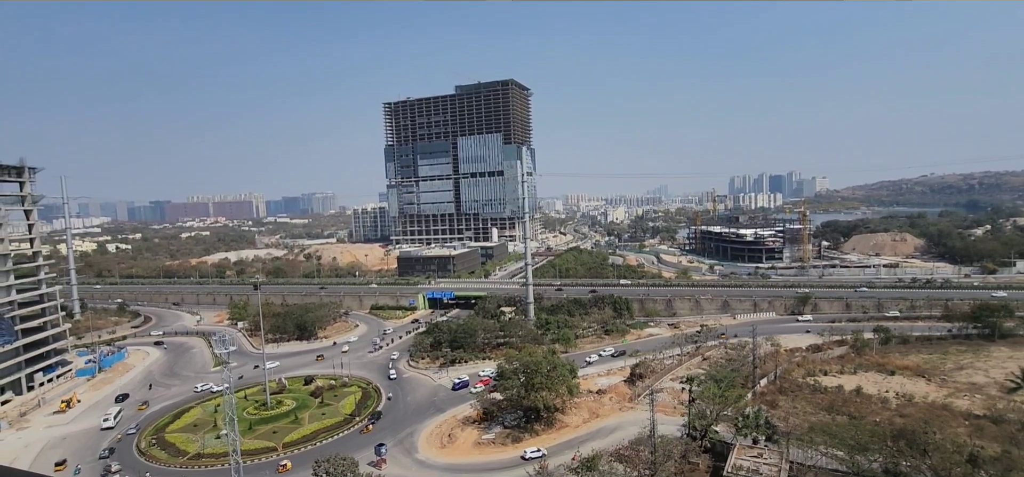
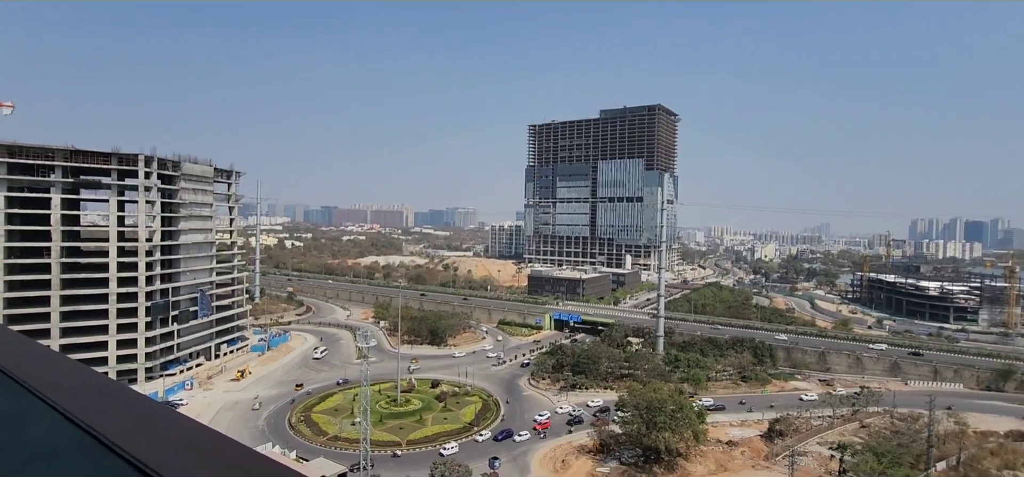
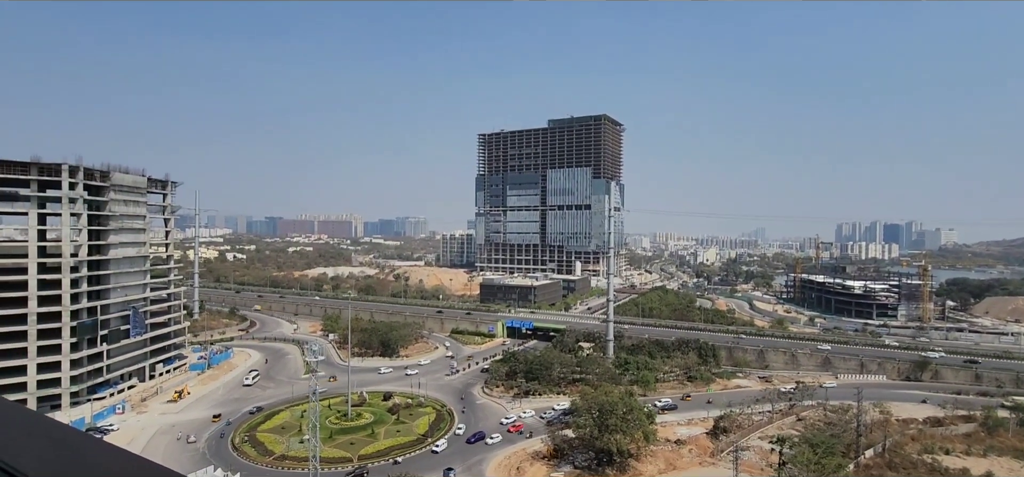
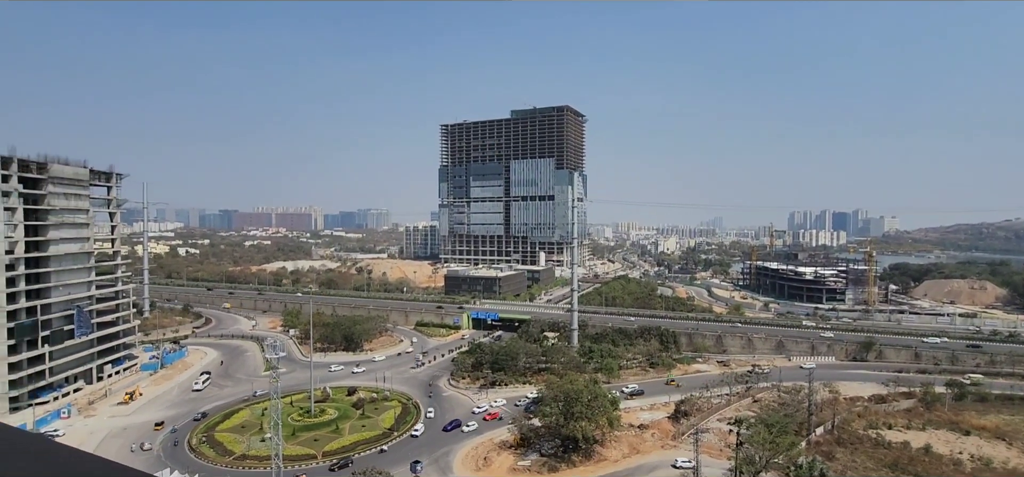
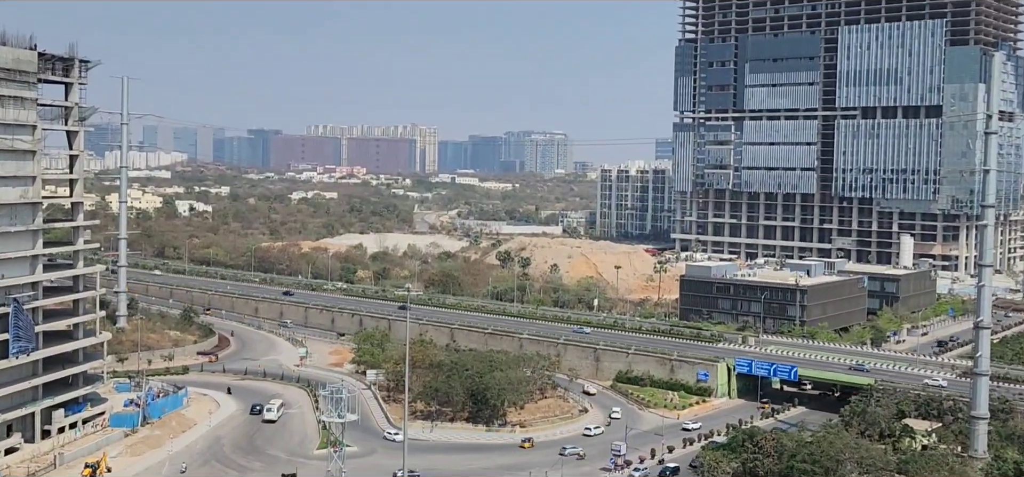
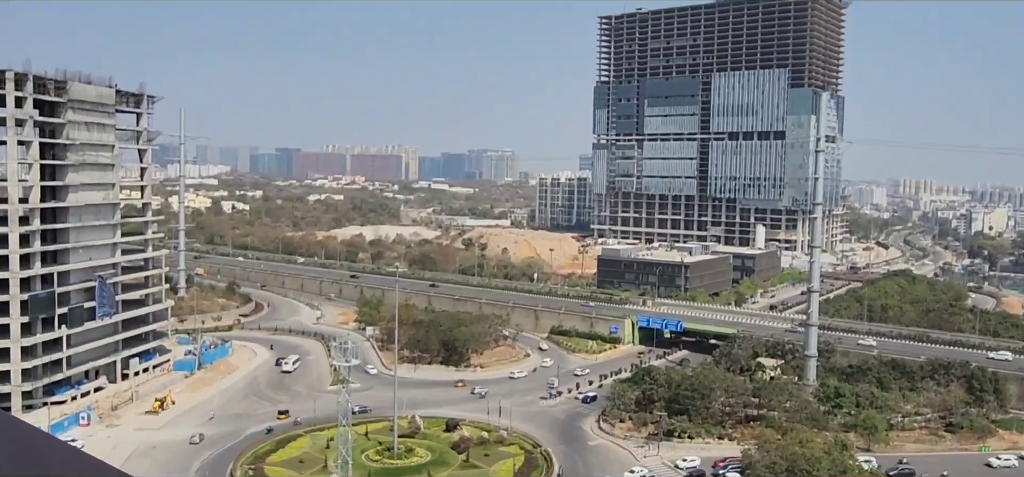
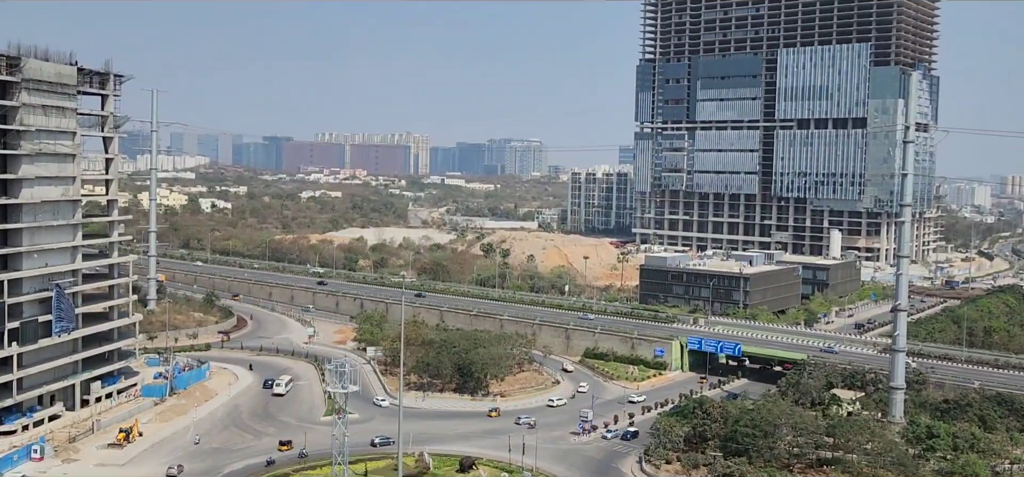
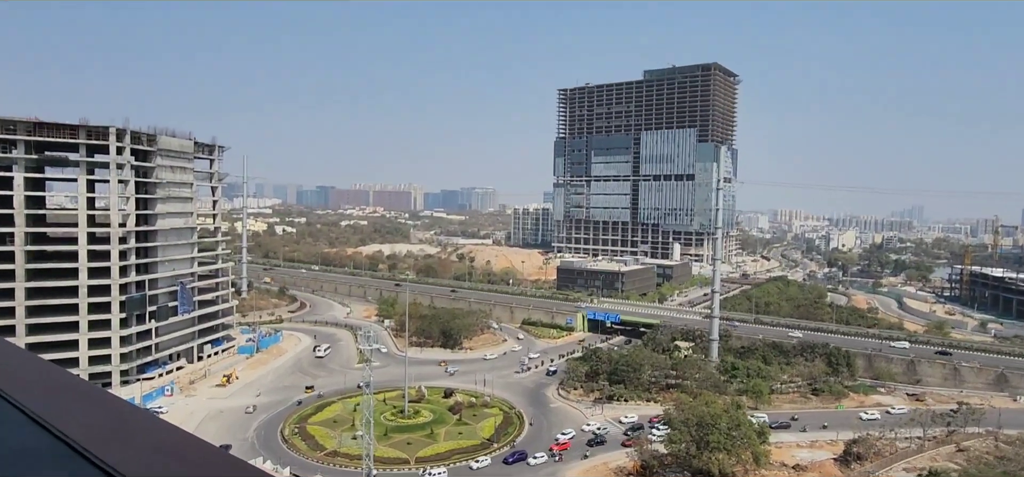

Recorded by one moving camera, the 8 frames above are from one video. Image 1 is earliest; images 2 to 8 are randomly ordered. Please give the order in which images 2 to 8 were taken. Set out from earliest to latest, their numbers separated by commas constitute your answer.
4, 3, 2, 8, 6, 7, 5
